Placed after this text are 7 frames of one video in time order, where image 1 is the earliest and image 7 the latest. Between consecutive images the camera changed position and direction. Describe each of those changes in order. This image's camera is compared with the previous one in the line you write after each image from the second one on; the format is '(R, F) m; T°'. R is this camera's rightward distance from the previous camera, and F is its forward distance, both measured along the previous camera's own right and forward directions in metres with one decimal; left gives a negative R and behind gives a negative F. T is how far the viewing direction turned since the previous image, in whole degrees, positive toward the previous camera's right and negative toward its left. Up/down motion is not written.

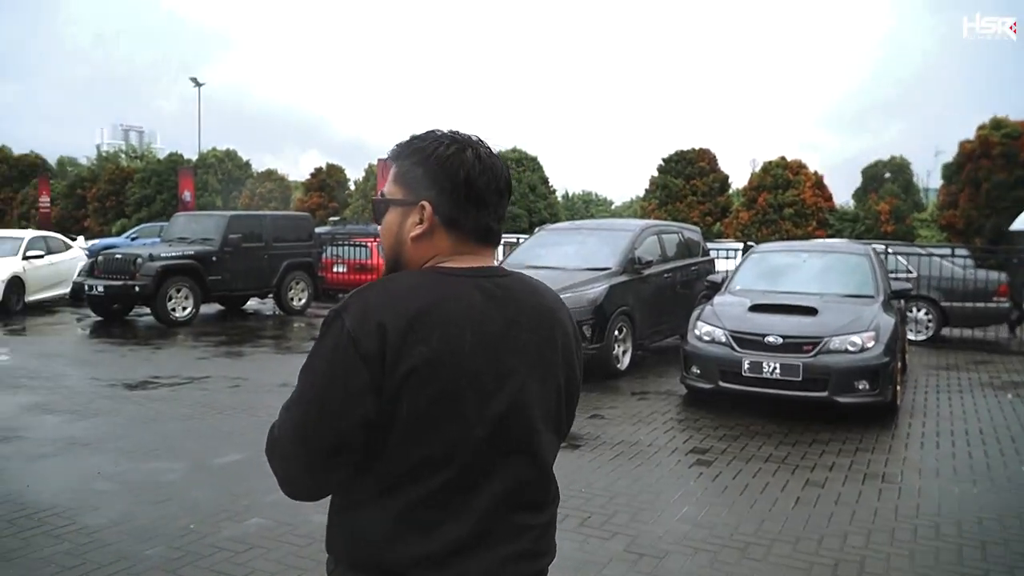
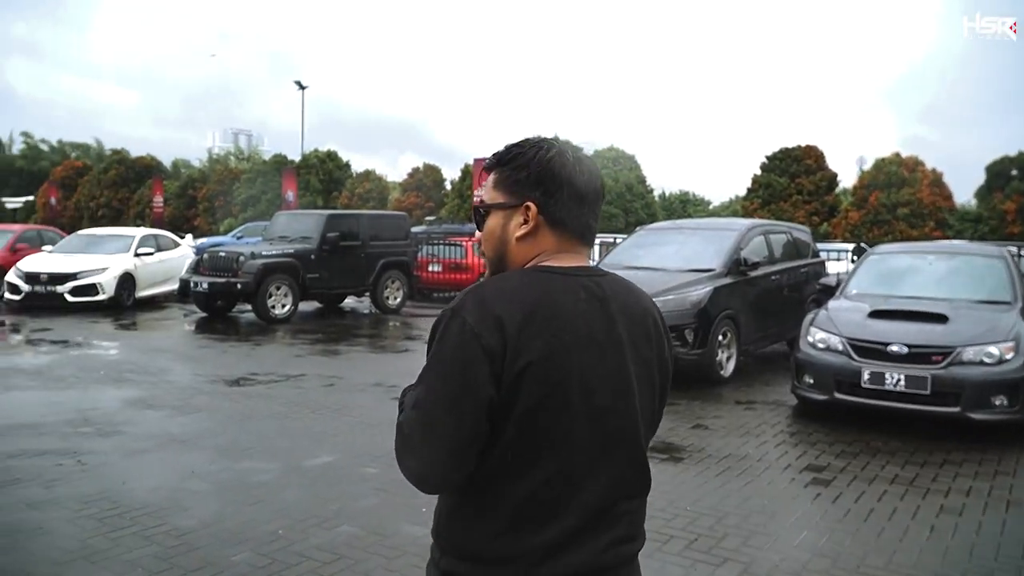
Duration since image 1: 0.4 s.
(0.0, +0.3) m; -6°
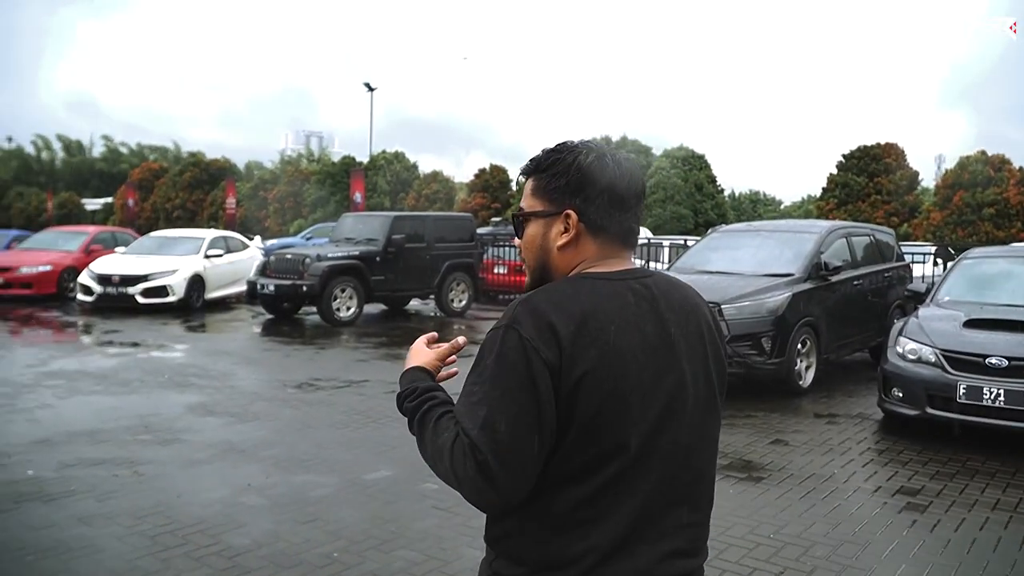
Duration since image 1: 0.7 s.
(0.0, +0.3) m; -4°
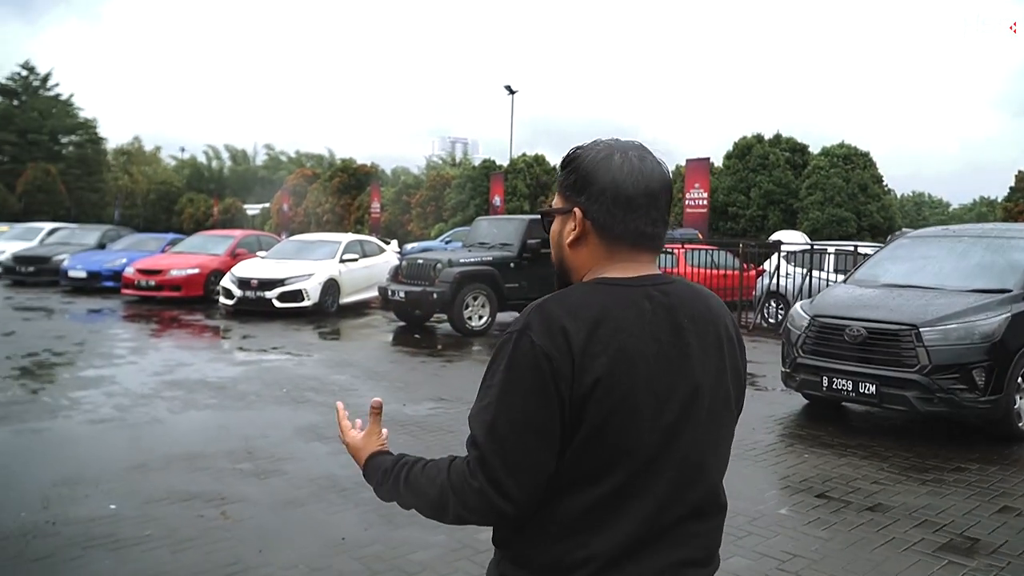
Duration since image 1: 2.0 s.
(-0.1, +1.0) m; -10°
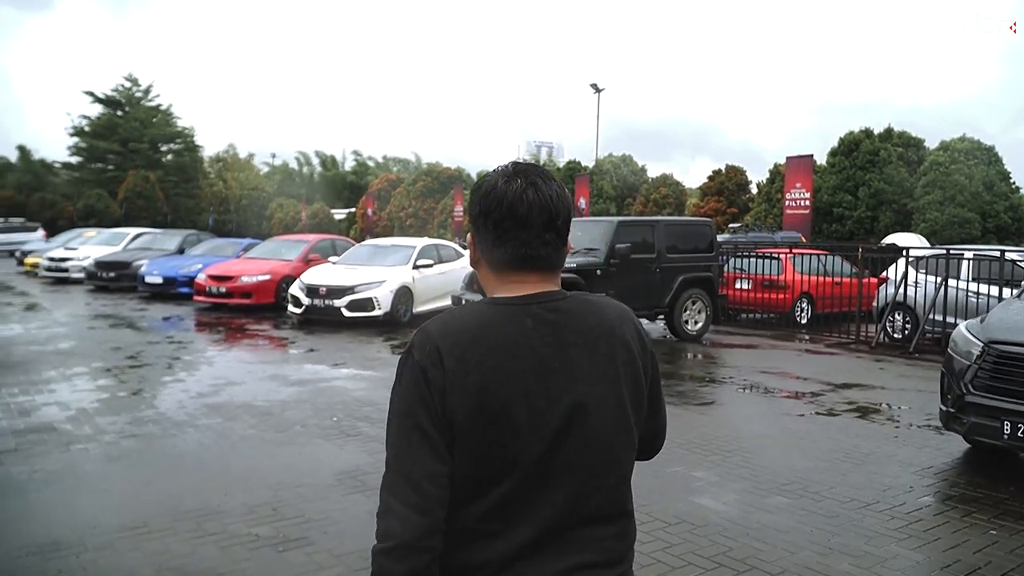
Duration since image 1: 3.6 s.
(0.0, +1.3) m; -6°
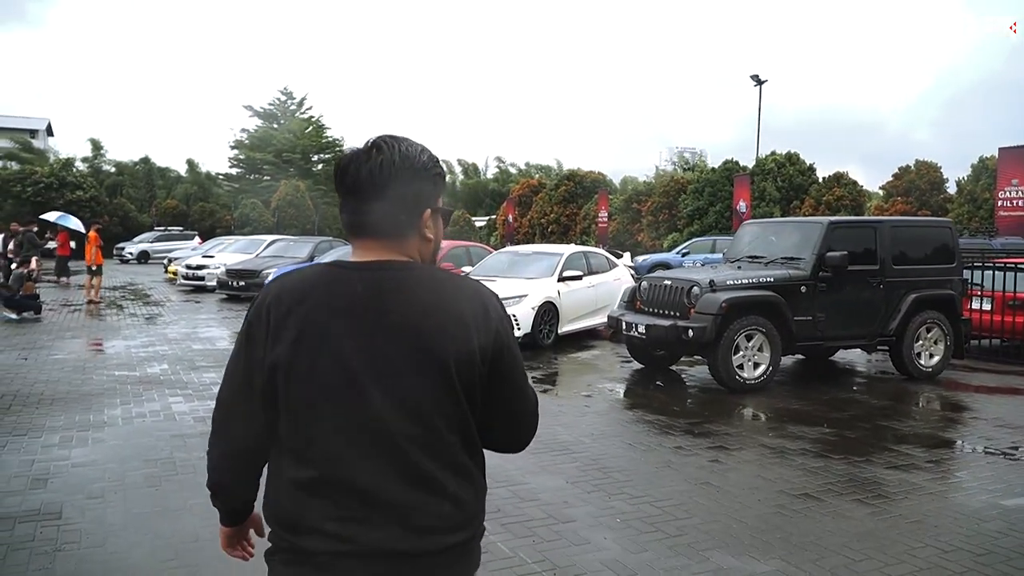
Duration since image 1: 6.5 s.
(-0.4, +2.5) m; -9°
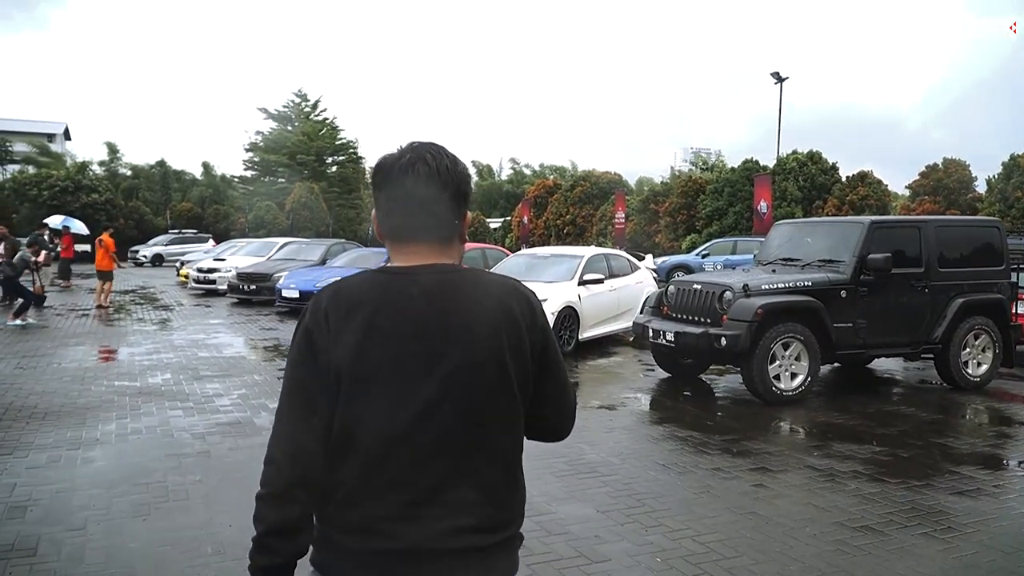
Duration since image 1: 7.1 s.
(-0.1, +0.5) m; -1°
